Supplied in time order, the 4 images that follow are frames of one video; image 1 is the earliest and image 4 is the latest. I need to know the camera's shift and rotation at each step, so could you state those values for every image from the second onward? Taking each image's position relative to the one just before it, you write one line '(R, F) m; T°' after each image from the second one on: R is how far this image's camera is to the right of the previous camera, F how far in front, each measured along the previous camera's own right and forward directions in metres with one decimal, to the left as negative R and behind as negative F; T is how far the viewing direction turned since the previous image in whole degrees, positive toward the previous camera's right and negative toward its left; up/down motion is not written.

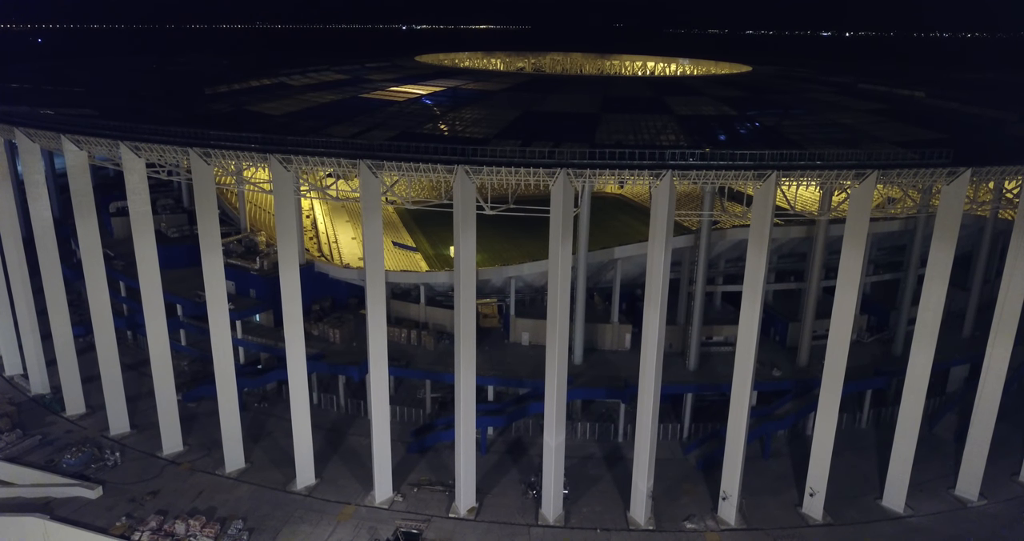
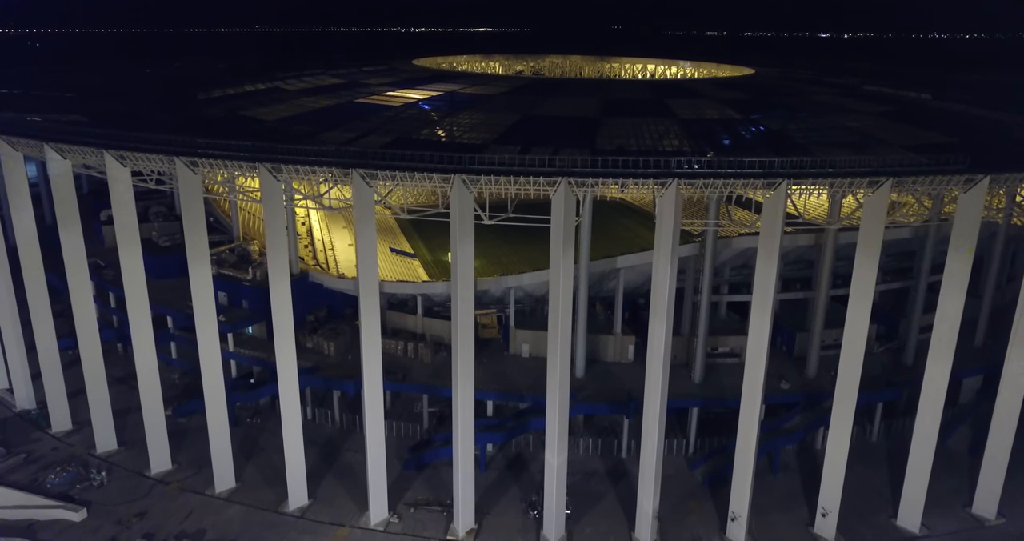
(0.0, +0.9) m; 0°
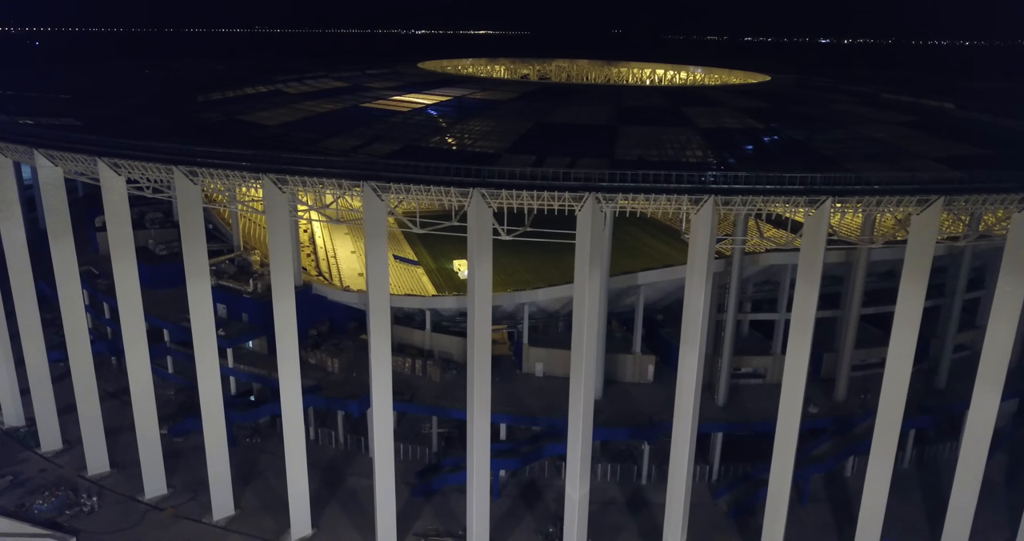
(-0.7, +1.4) m; 0°
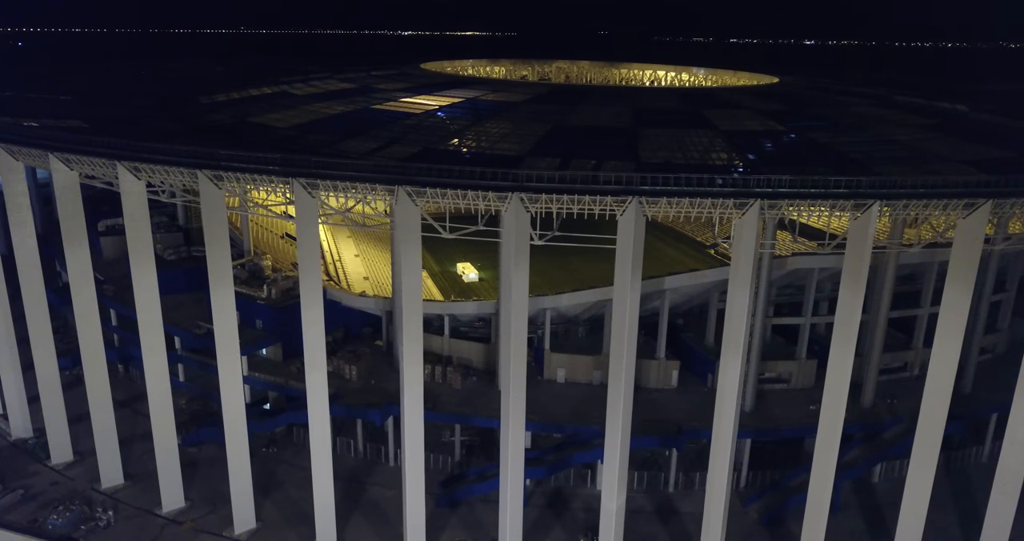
(-1.3, +0.5) m; +1°
